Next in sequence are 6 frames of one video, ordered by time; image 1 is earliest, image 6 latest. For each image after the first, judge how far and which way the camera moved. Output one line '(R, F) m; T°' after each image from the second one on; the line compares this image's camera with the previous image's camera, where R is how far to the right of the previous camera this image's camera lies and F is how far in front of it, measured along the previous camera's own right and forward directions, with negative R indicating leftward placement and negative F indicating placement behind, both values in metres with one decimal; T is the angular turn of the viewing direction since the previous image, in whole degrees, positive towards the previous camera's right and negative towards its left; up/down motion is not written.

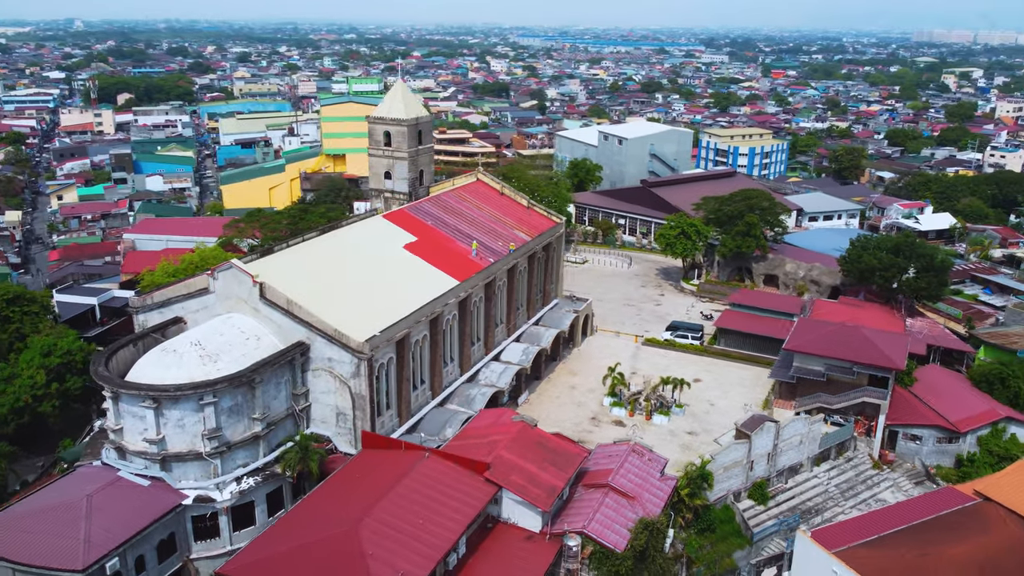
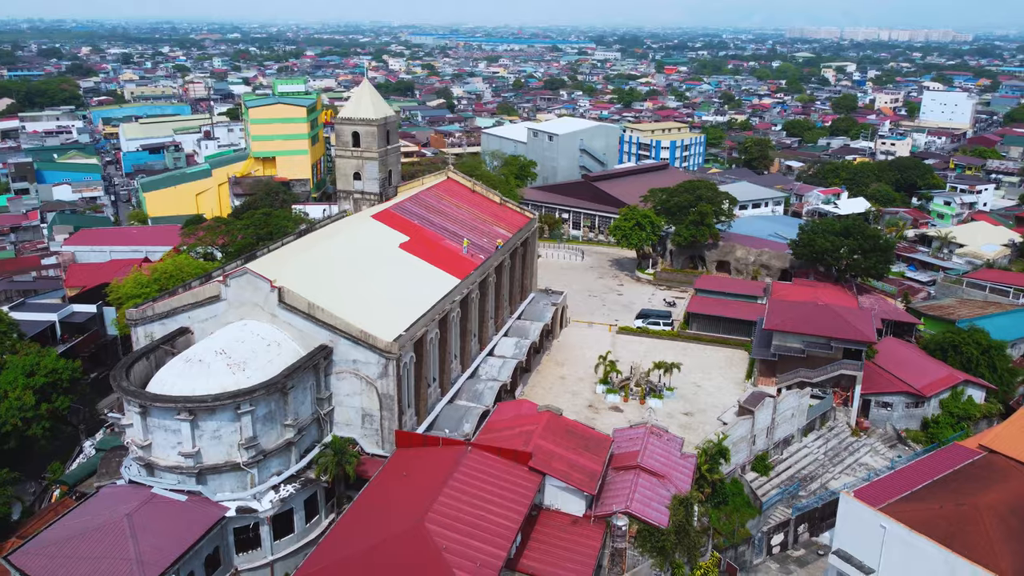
(-2.7, -0.2) m; +7°
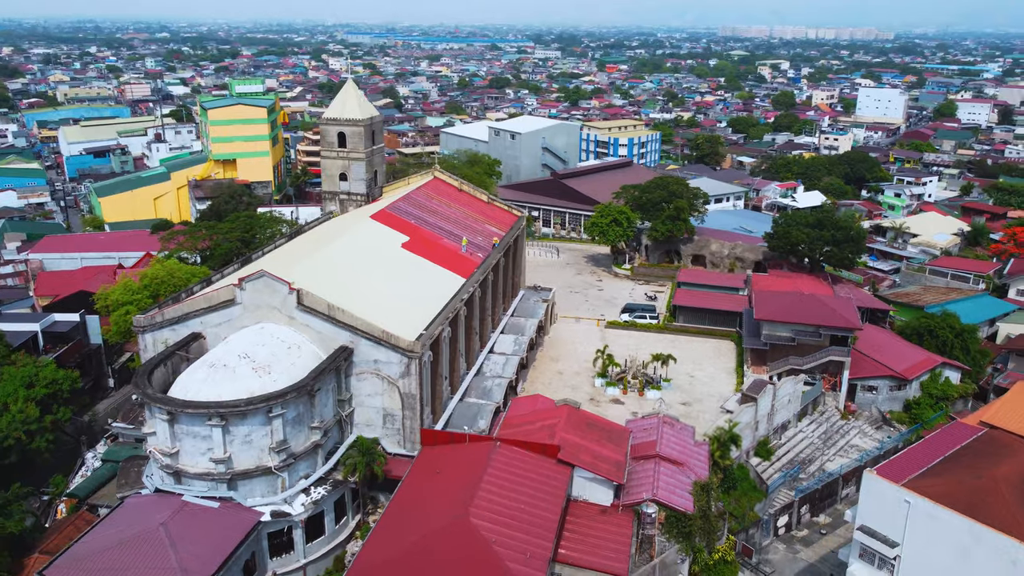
(-1.7, -0.2) m; +4°
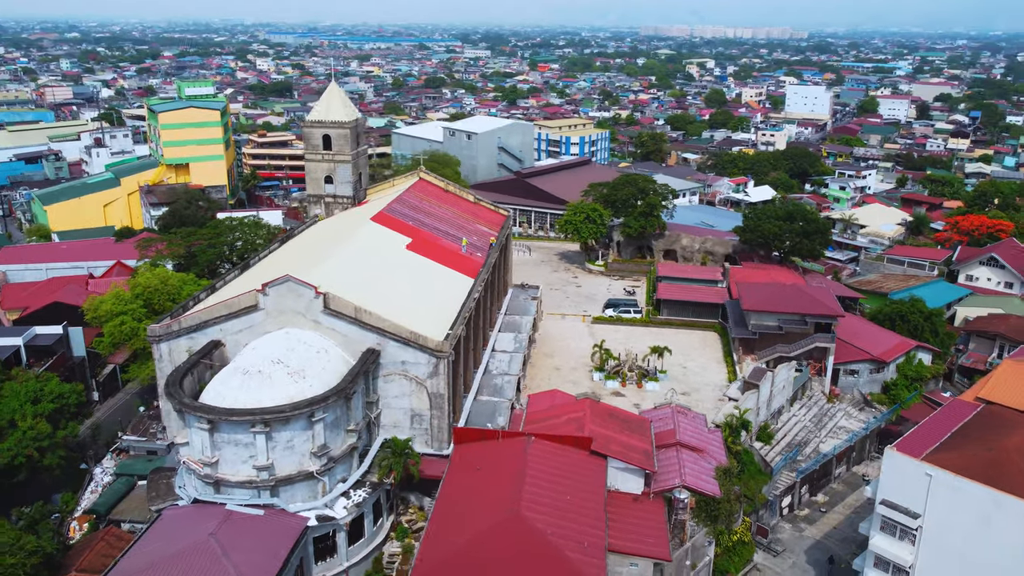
(-2.1, -0.2) m; +5°
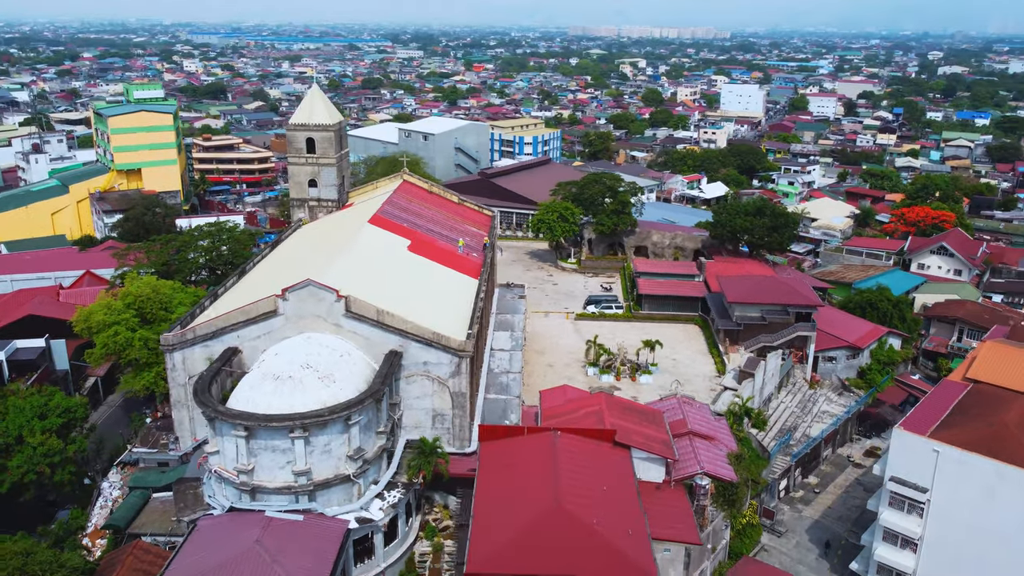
(-1.9, -0.2) m; +5°
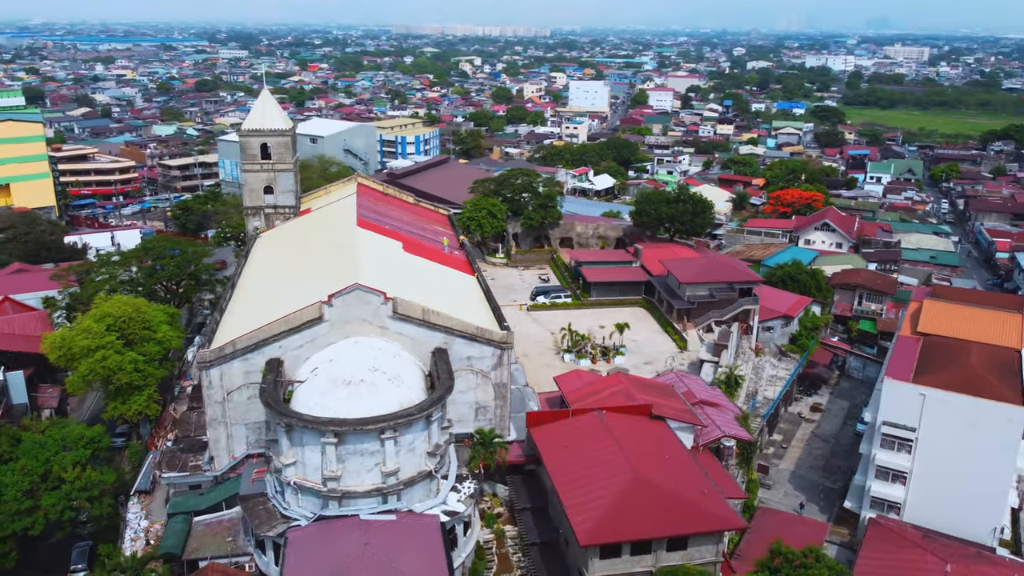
(-4.5, -0.3) m; +12°
